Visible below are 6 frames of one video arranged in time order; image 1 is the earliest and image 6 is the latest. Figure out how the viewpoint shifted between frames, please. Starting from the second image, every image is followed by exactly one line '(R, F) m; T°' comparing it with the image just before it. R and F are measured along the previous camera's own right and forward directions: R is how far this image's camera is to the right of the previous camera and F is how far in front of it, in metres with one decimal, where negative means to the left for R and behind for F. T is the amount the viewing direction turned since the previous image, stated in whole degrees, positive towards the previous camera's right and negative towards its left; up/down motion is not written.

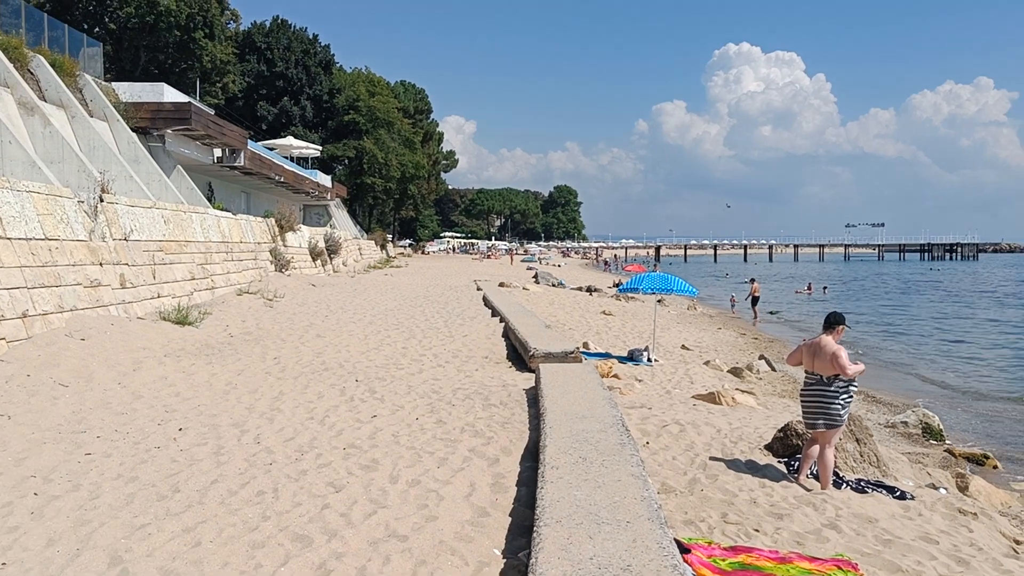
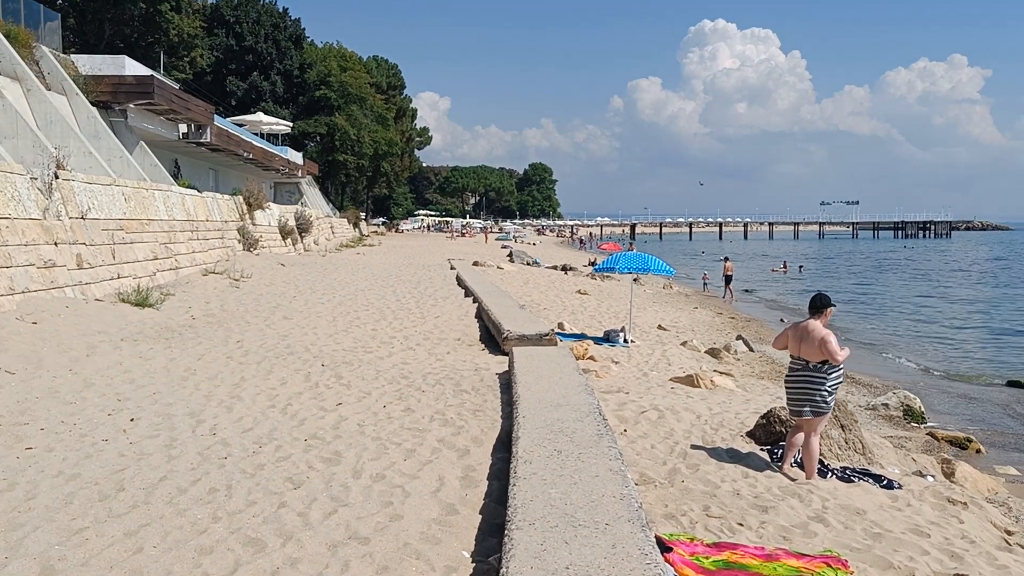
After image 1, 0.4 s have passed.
(0.0, +0.3) m; +1°
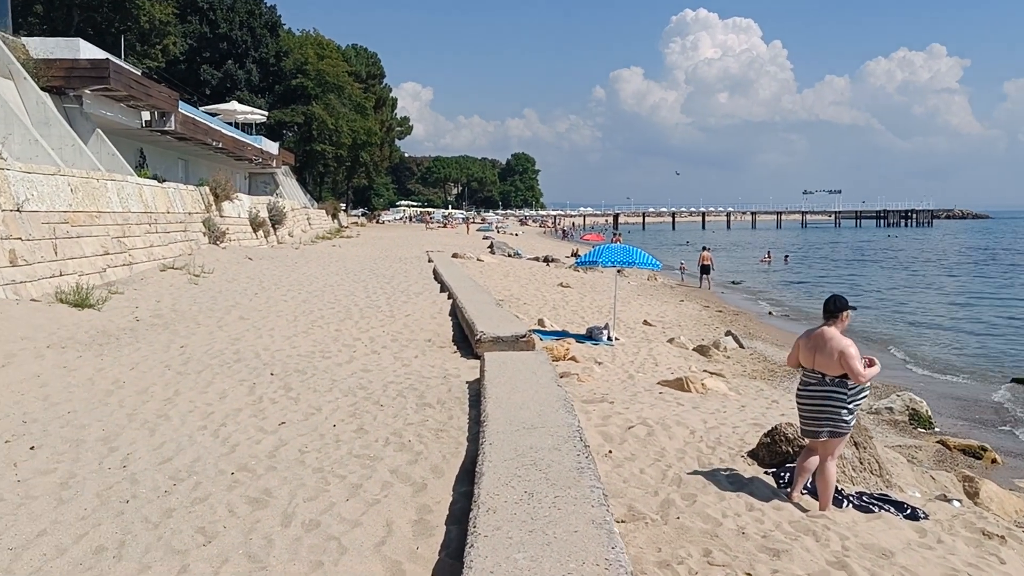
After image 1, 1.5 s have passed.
(+0.1, +0.9) m; +1°
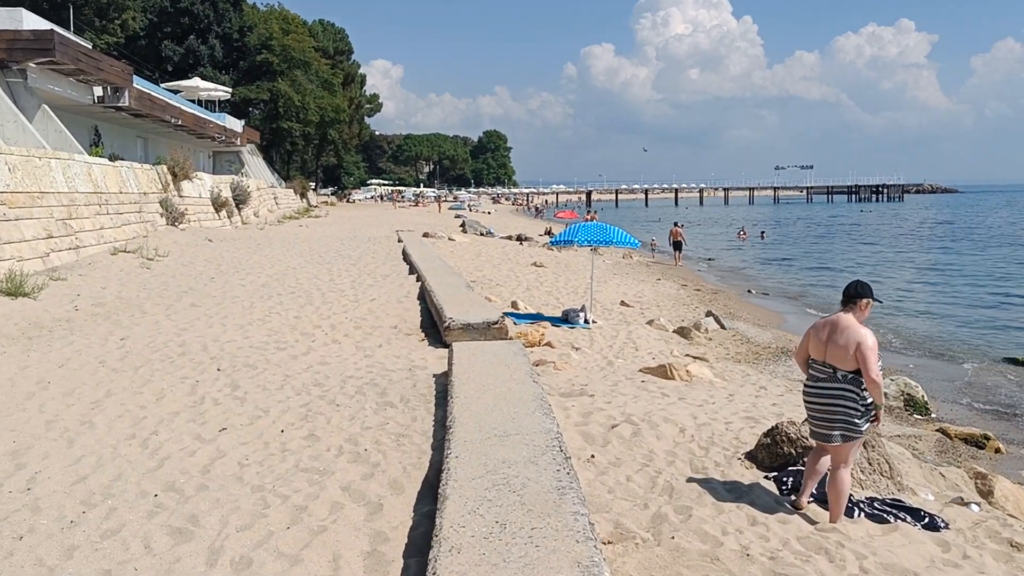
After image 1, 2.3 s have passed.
(0.0, +0.7) m; +2°
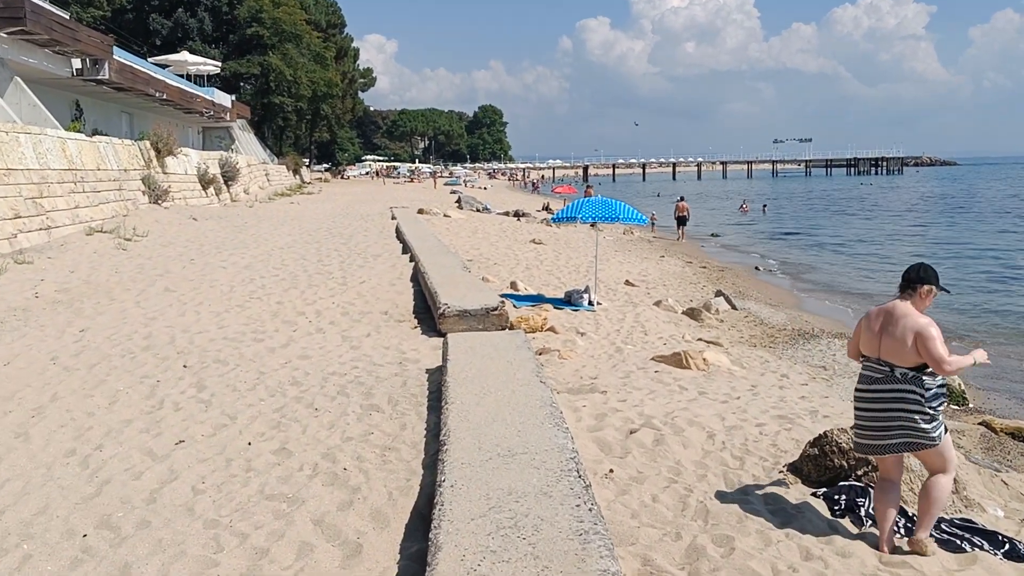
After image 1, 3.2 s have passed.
(0.0, +0.8) m; 0°
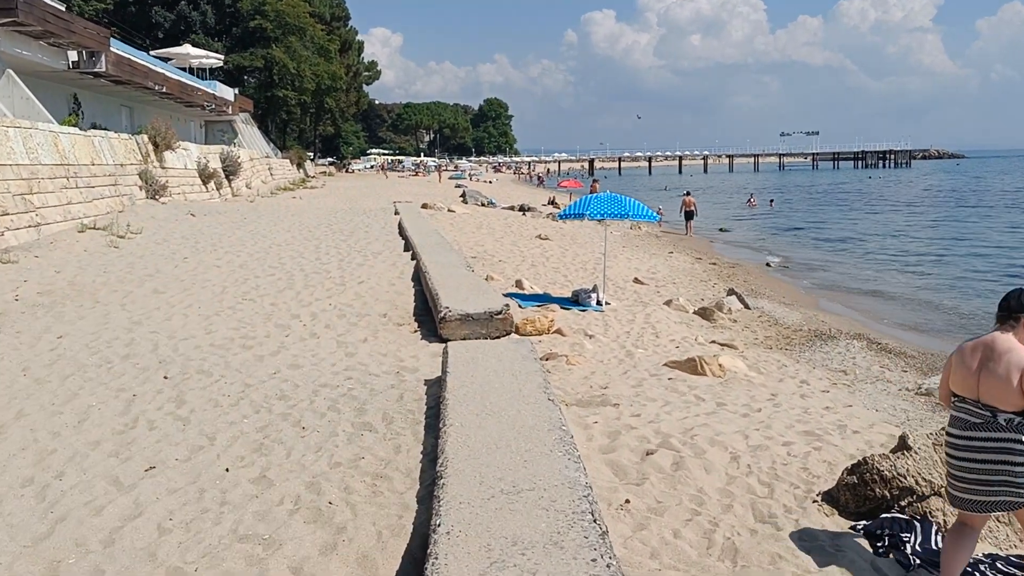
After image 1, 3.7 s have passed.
(0.0, +0.4) m; 0°
